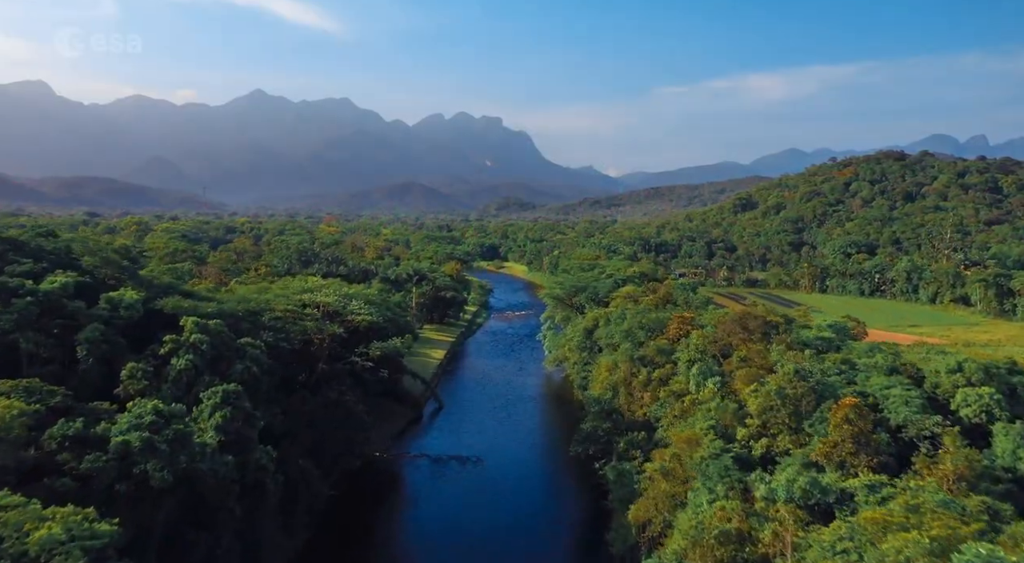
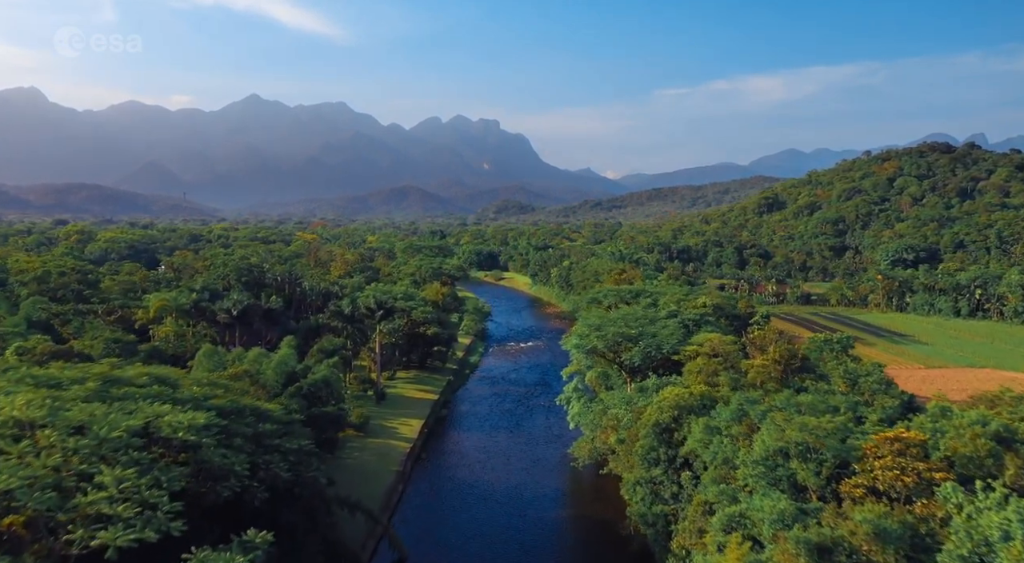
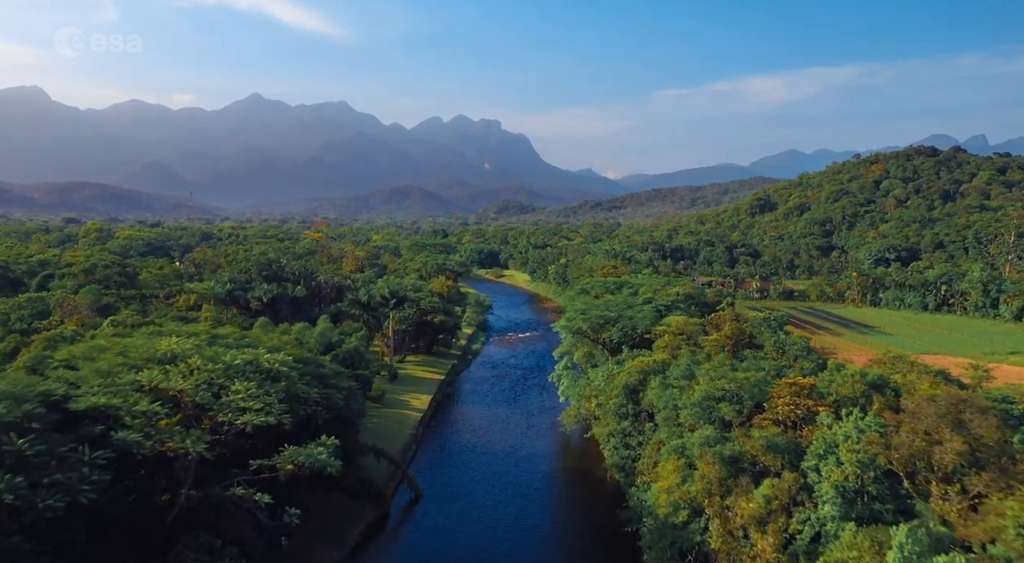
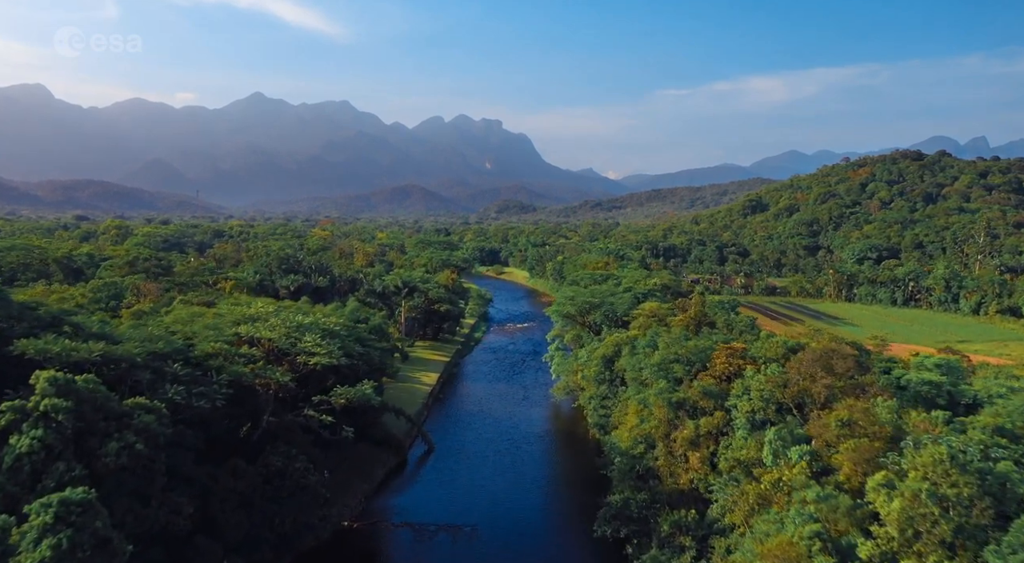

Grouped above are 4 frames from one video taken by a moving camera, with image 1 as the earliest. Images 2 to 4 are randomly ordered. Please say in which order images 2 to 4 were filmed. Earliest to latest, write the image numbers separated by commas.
4, 3, 2
